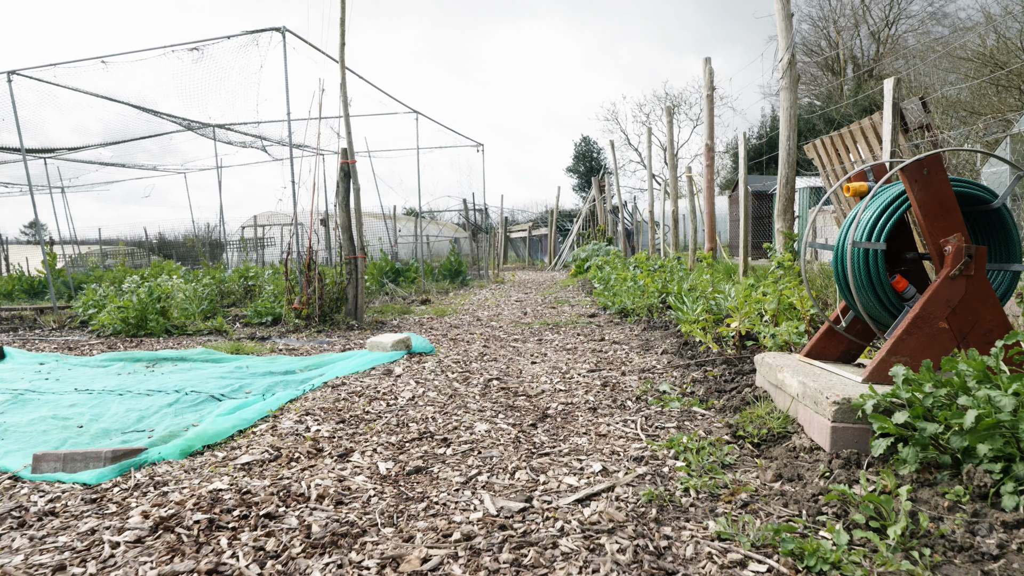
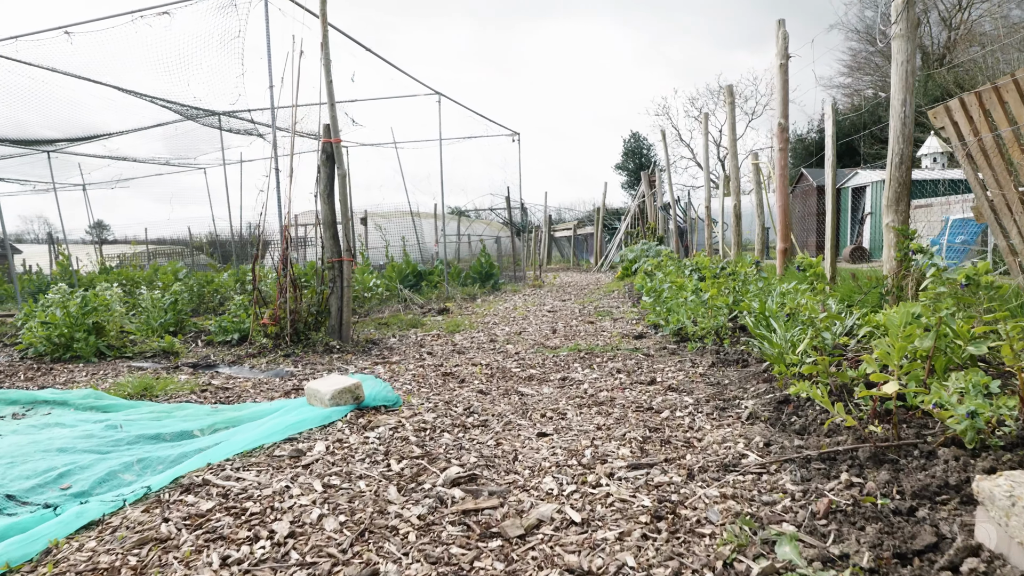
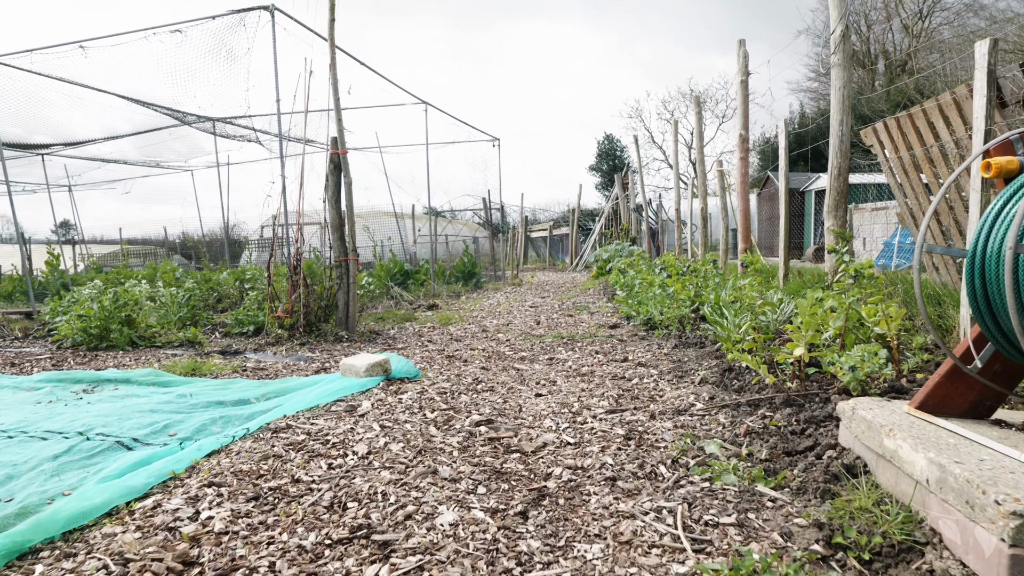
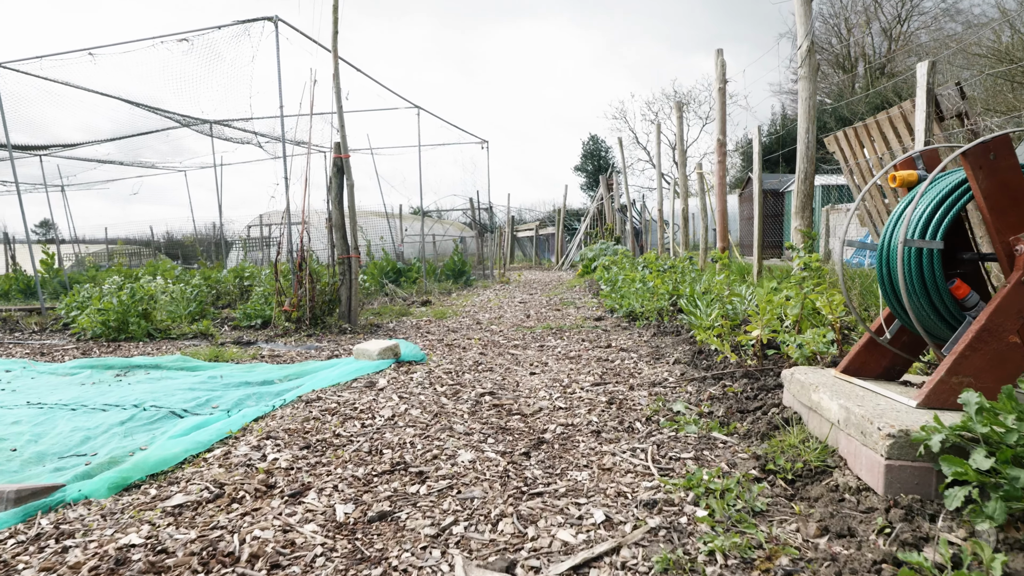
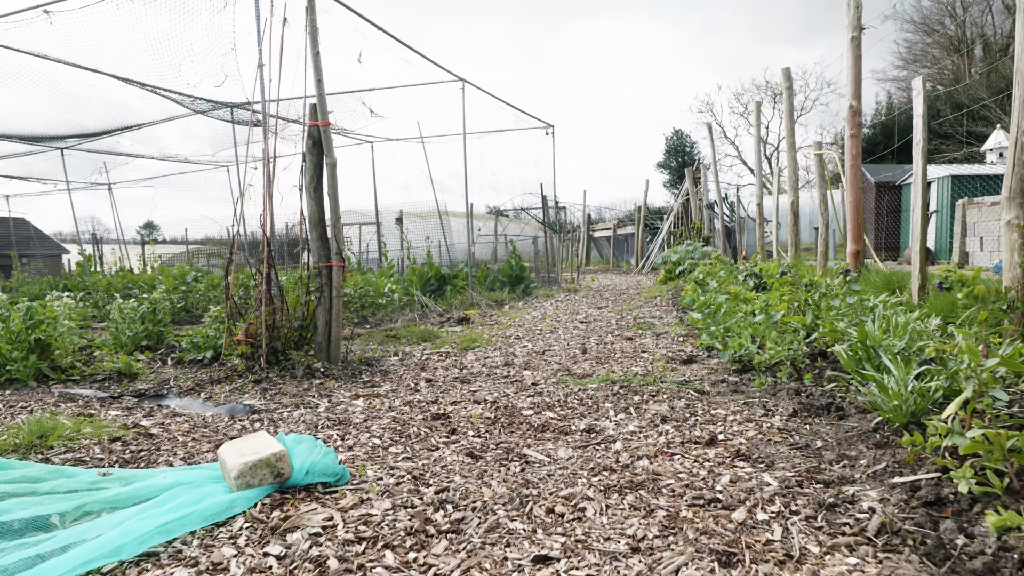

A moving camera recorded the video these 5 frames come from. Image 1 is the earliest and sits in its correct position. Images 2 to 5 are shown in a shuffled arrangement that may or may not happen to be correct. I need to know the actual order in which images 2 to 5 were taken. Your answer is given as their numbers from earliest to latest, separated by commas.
4, 3, 2, 5
